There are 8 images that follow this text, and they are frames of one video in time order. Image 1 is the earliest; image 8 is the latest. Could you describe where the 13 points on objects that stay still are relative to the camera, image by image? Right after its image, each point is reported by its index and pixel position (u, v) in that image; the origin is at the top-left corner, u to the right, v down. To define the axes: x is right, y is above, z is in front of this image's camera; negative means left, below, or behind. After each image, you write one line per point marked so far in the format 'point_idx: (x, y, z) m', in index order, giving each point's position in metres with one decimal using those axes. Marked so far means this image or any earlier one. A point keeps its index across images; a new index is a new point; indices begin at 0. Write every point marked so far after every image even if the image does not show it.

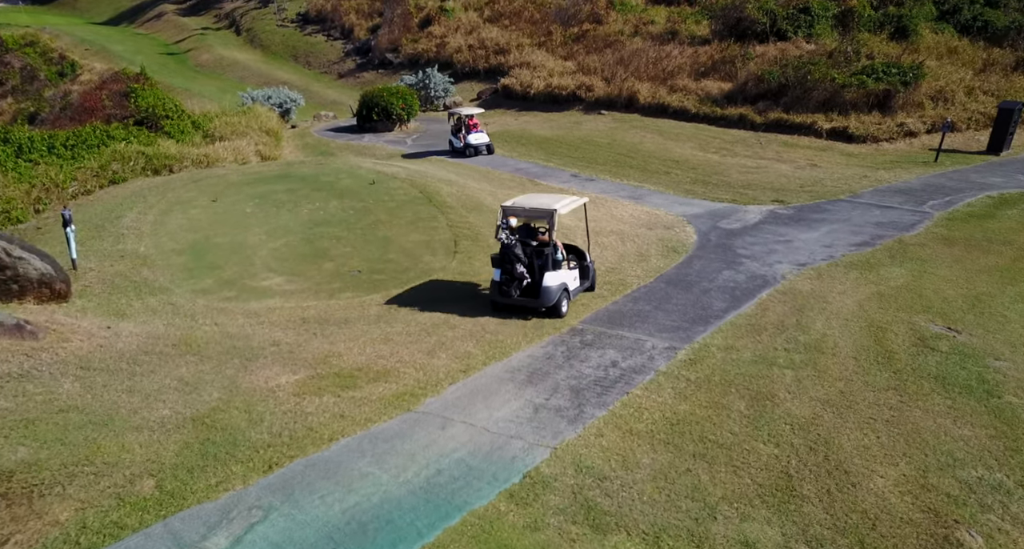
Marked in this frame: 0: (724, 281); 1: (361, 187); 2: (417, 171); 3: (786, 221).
0: (+3.1, -0.1, +10.0) m
1: (-3.3, +1.9, +15.1) m
2: (-2.4, +2.6, +17.6) m
3: (+5.6, +1.1, +13.9) m
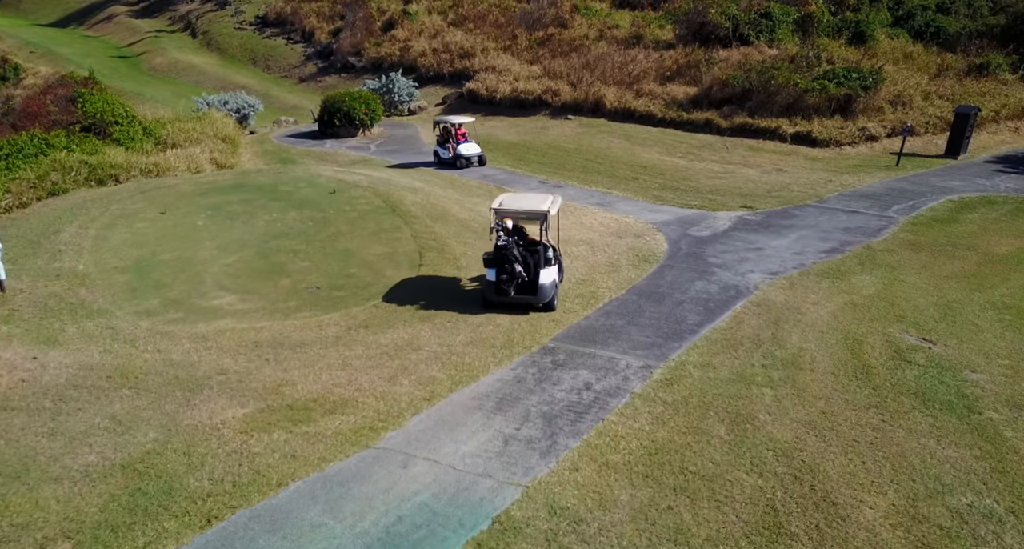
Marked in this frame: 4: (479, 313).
0: (+2.6, -0.2, +9.7) m
1: (-4.1, +1.6, +14.5) m
2: (-3.2, +2.3, +17.1) m
3: (+4.9, +1.0, +13.8) m
4: (-0.4, -0.5, +8.7) m
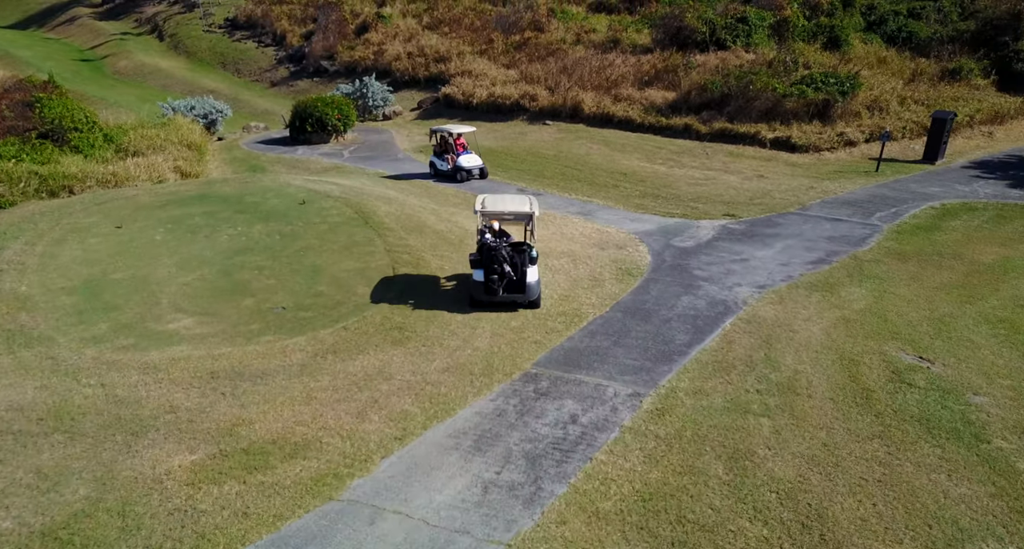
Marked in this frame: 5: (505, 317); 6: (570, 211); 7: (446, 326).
0: (+2.3, -0.5, +9.3) m
1: (-4.5, +1.3, +13.9) m
2: (-3.8, +2.0, +16.5) m
3: (+4.5, +0.7, +13.4) m
4: (-0.7, -0.7, +8.2) m
5: (-0.1, -0.6, +8.8) m
6: (+1.4, +1.5, +15.6) m
7: (-0.8, -0.6, +8.5) m
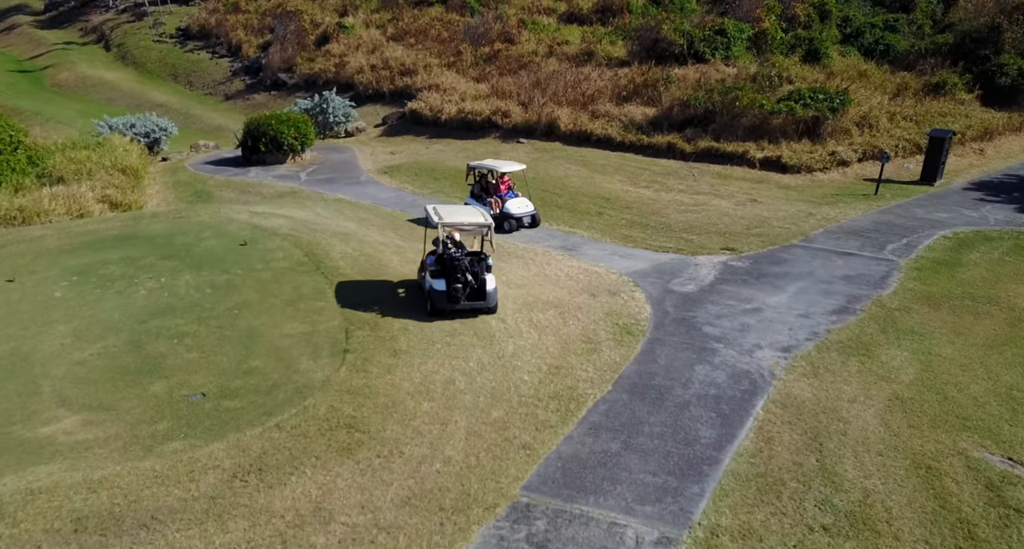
0: (+2.1, -1.2, +7.6) m
1: (-5.0, +0.4, +11.9) m
2: (-4.4, +1.1, +14.6) m
3: (+4.1, -0.1, +11.9) m
4: (-0.8, -1.5, +6.4) m
5: (-0.3, -1.3, +7.0) m
6: (+0.8, +0.6, +13.9) m
7: (-1.0, -1.4, +6.7) m
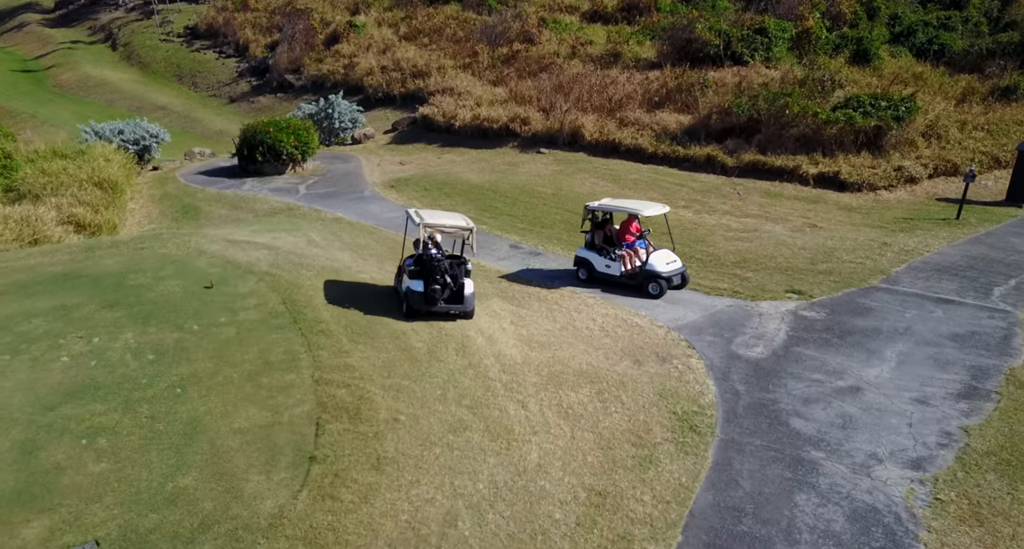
0: (+2.3, -2.0, +5.3) m
1: (-4.7, -0.3, +9.8) m
2: (-4.0, +0.4, +12.4) m
3: (+4.4, -0.8, +9.5) m
4: (-0.7, -2.3, +4.1) m
5: (-0.1, -2.1, +4.8) m
6: (+1.2, -0.2, +11.6) m
7: (-0.8, -2.2, +4.4) m
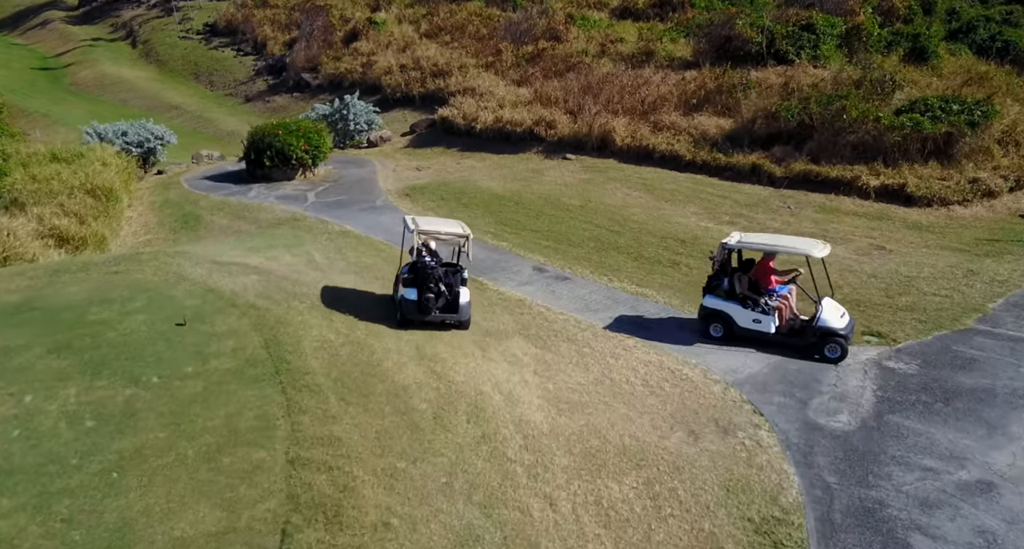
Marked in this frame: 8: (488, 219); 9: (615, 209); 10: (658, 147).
0: (+2.4, -2.5, +3.5) m
1: (-4.4, -0.7, +8.2) m
2: (-3.6, -0.1, +10.8) m
3: (+4.7, -1.4, +7.7) m
4: (-0.6, -2.8, +2.4) m
5: (0.0, -2.6, +3.1) m
6: (+1.6, -0.7, +9.9) m
7: (-0.7, -2.7, +2.7) m
8: (-0.6, +1.3, +16.4) m
9: (+2.4, +1.6, +16.4) m
10: (+4.2, +3.7, +19.8) m
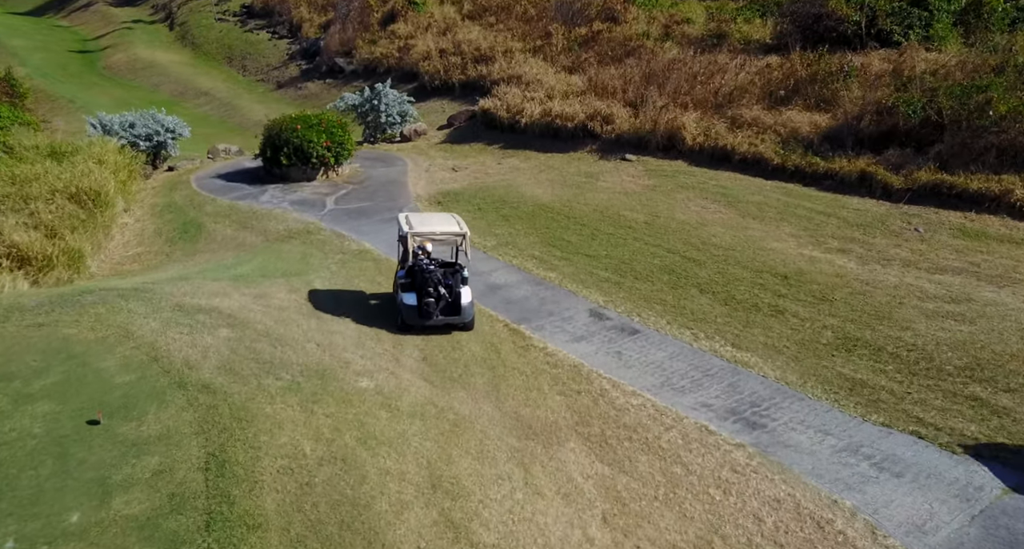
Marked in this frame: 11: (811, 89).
0: (+2.6, -3.4, +0.5) m
1: (-3.9, -1.4, +5.6) m
2: (-2.9, -0.7, +8.1) m
3: (+5.1, -2.3, +4.5) m
4: (-0.5, -3.6, -0.4) m
5: (+0.1, -3.5, +0.2) m
6: (+2.1, -1.5, +6.9) m
7: (-0.6, -3.6, -0.1) m
8: (+0.4, +0.7, +13.5) m
9: (+3.5, +1.0, +13.3) m
10: (+5.5, +3.1, +16.5) m
11: (+7.9, +4.9, +17.9) m
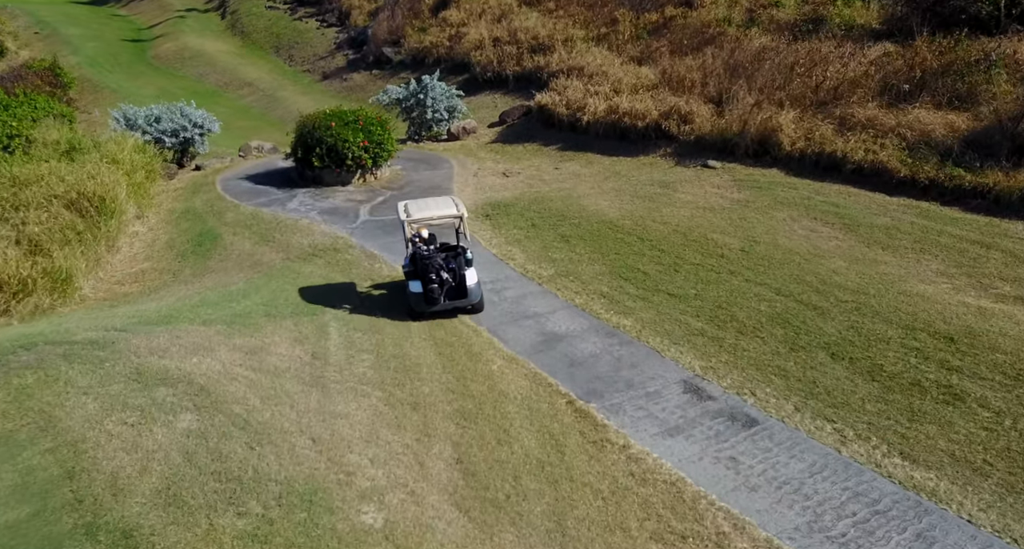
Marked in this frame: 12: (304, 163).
0: (+2.6, -4.2, -2.2) m
1: (-3.5, -2.0, +3.3) m
2: (-2.3, -1.3, +5.8) m
3: (+5.4, -3.1, +1.6) m
4: (-0.6, -4.4, -2.8) m
5: (+0.1, -4.2, -2.3) m
6: (+2.6, -2.2, +4.2) m
7: (-0.7, -4.3, -2.5) m
8: (+1.5, +0.1, +10.9) m
9: (+4.5, +0.3, +10.5) m
10: (+6.8, +2.4, +13.5) m
11: (+9.3, +4.1, +14.7) m
12: (-5.2, +2.7, +16.7) m
